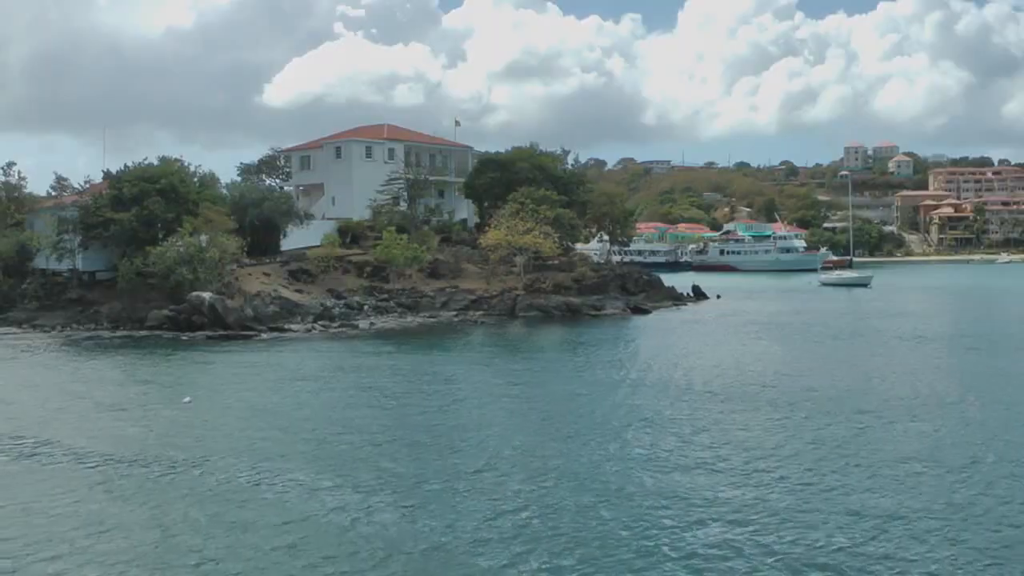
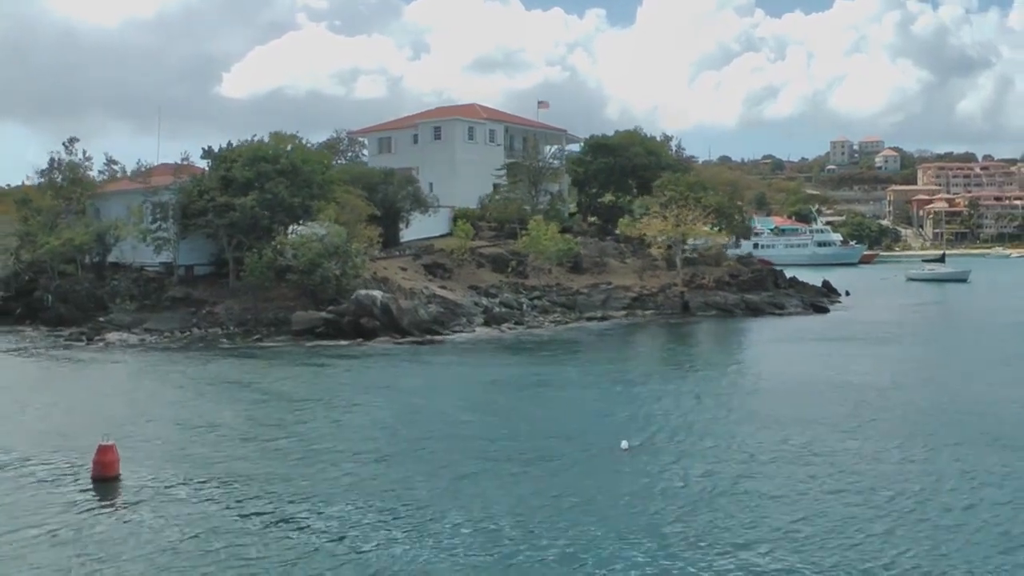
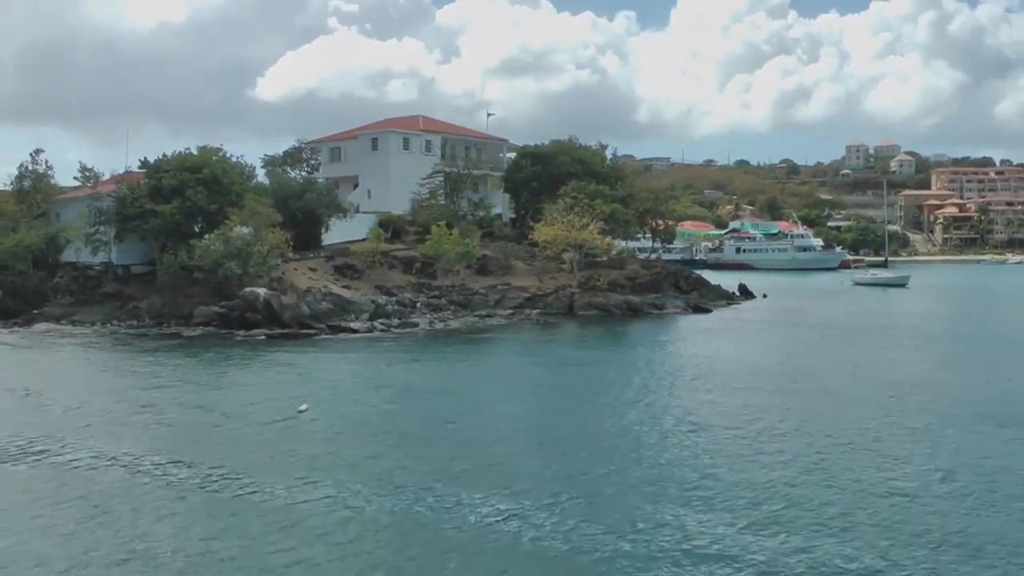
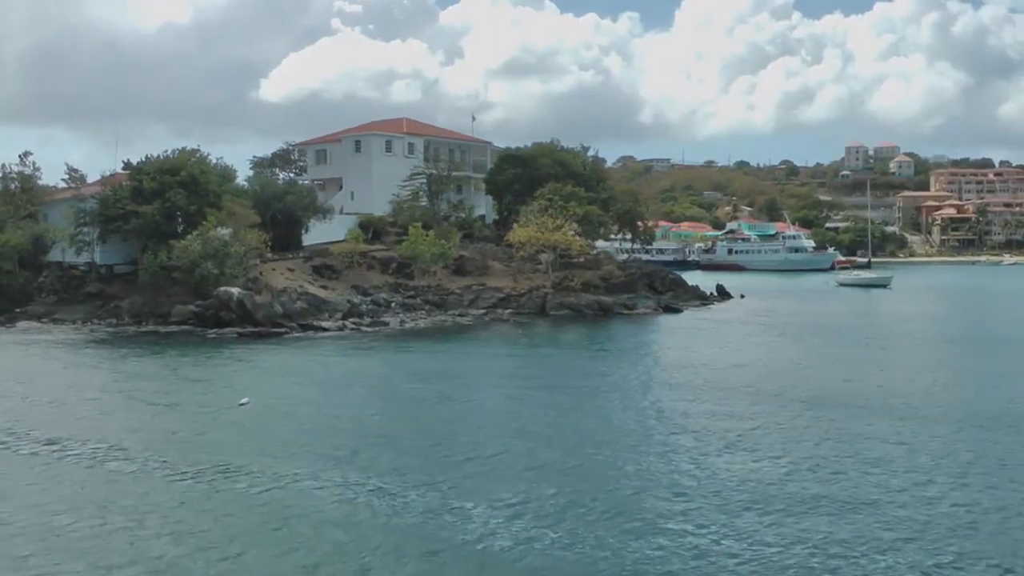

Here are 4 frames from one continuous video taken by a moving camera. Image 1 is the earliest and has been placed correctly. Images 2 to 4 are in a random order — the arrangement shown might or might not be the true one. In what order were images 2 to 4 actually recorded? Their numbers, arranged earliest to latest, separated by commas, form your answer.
4, 3, 2
